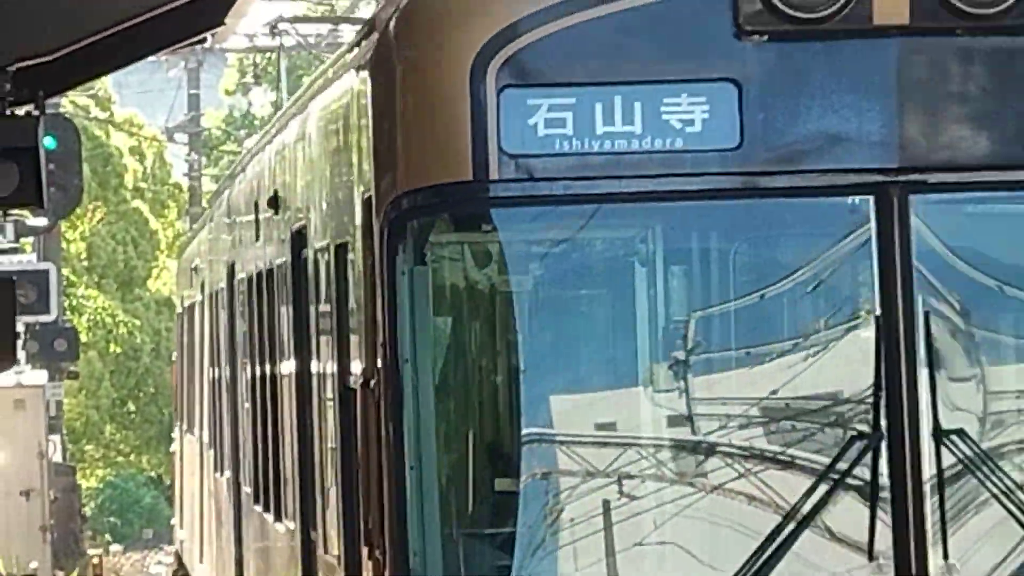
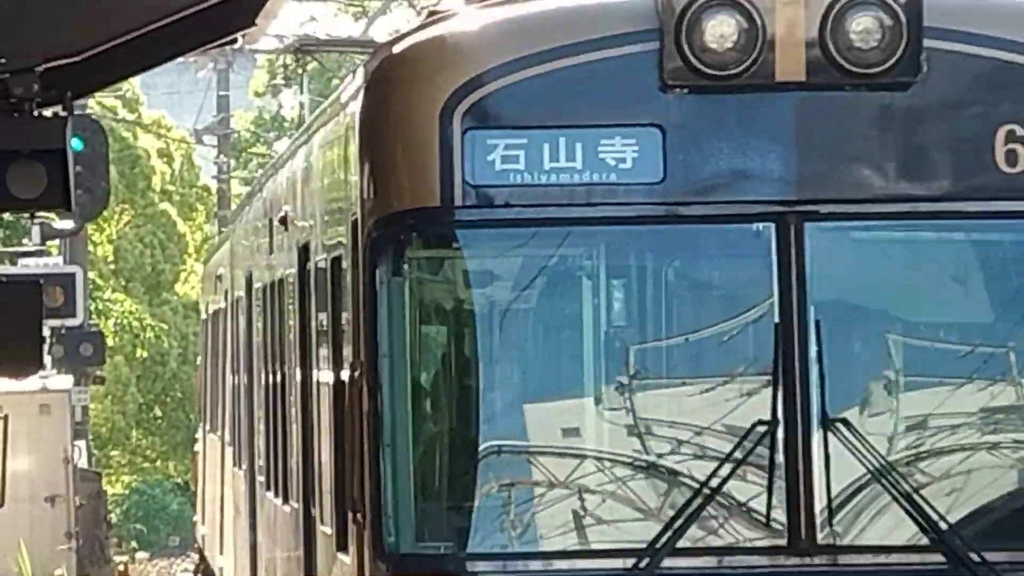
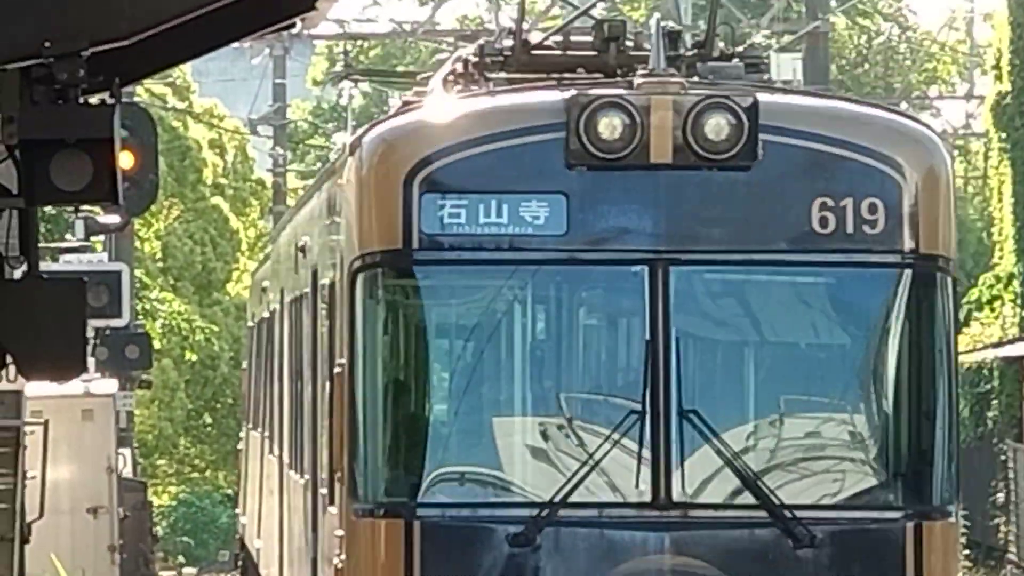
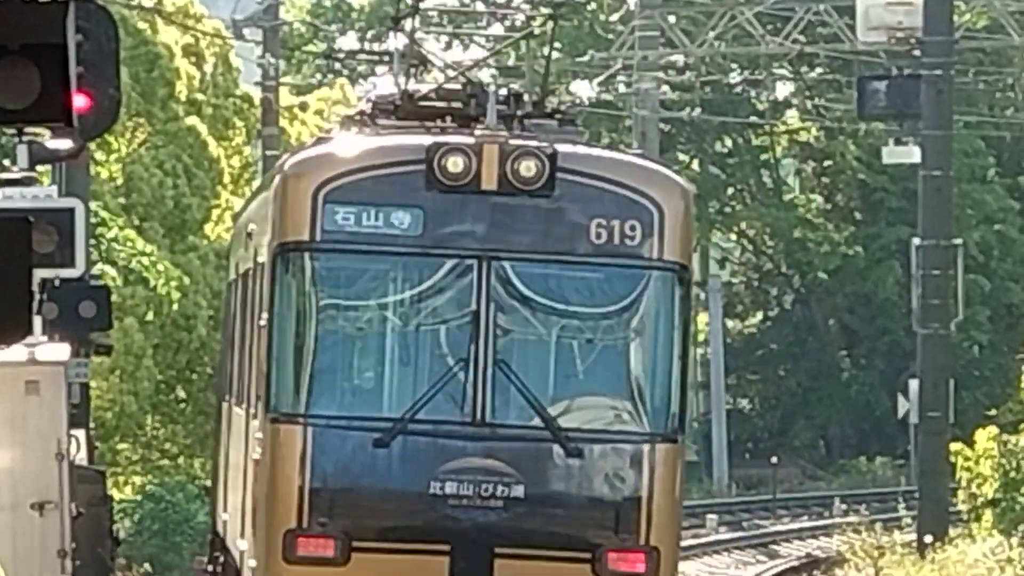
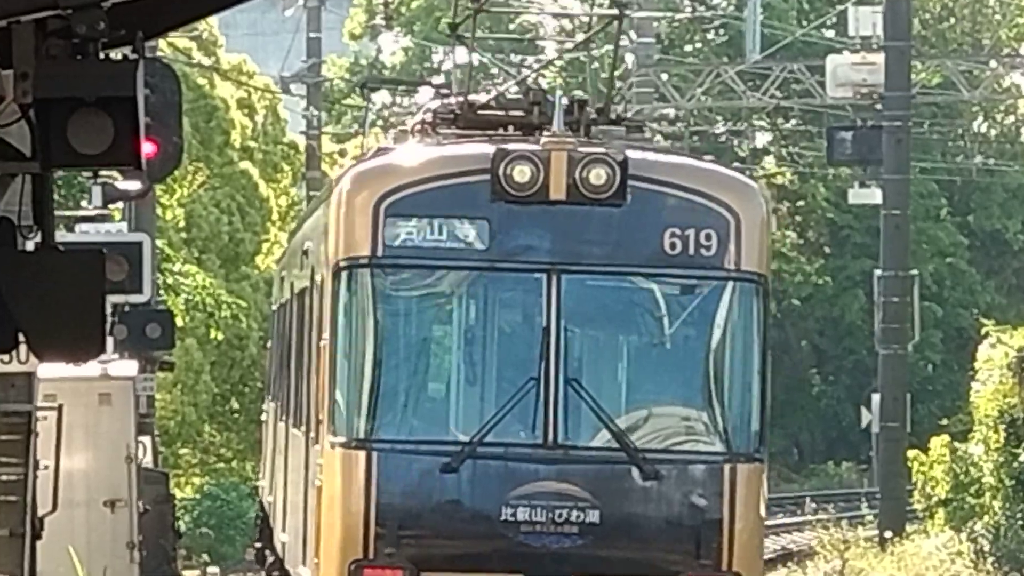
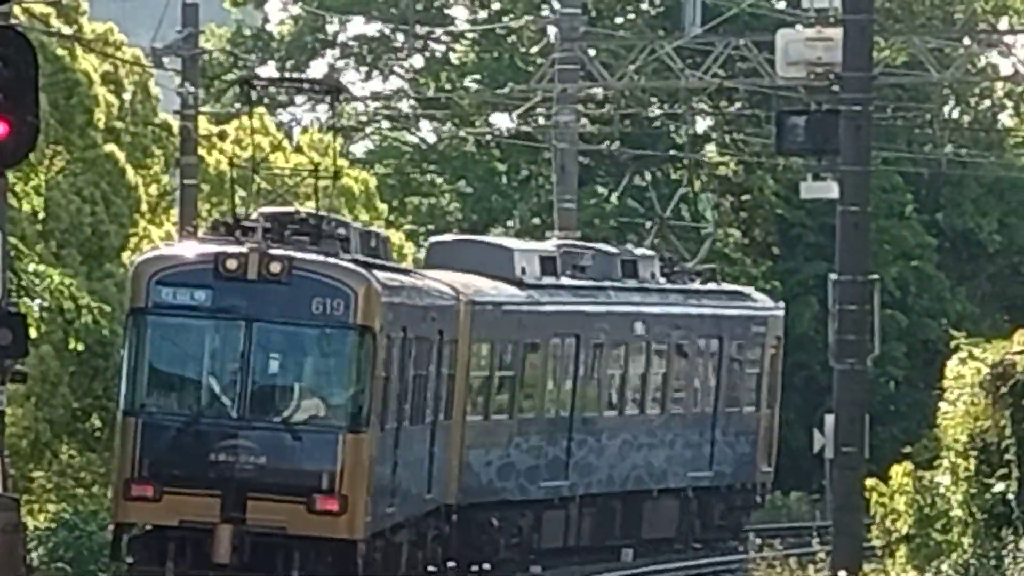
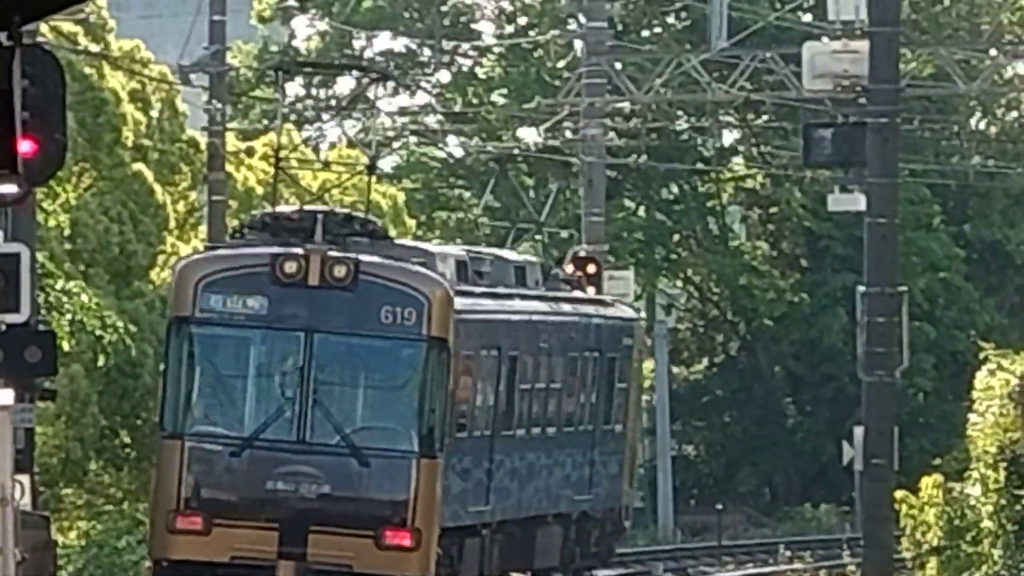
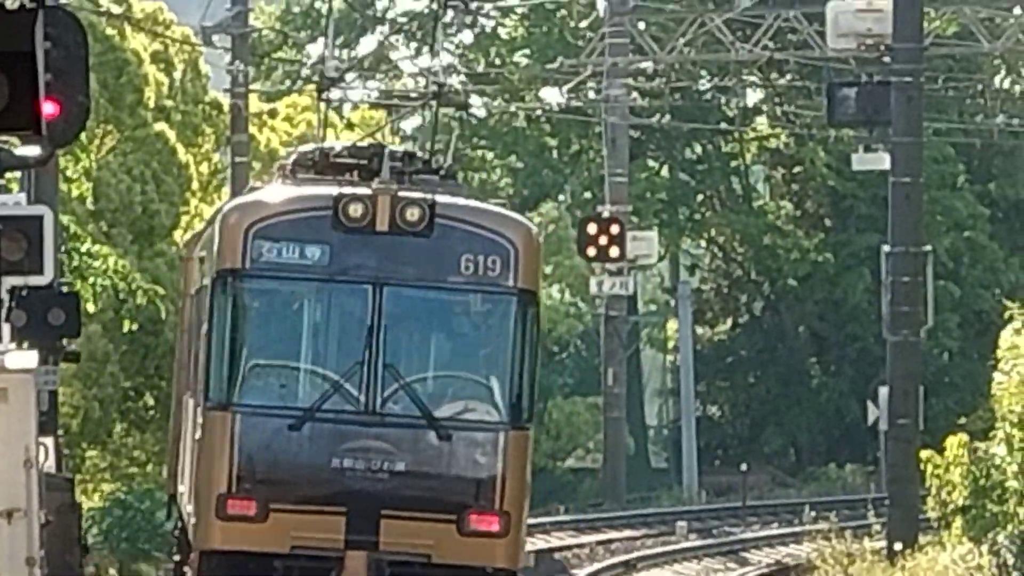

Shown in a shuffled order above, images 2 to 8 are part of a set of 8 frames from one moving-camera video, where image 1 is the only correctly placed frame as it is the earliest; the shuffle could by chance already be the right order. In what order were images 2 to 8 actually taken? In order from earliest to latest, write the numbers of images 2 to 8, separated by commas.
2, 3, 5, 4, 8, 7, 6
